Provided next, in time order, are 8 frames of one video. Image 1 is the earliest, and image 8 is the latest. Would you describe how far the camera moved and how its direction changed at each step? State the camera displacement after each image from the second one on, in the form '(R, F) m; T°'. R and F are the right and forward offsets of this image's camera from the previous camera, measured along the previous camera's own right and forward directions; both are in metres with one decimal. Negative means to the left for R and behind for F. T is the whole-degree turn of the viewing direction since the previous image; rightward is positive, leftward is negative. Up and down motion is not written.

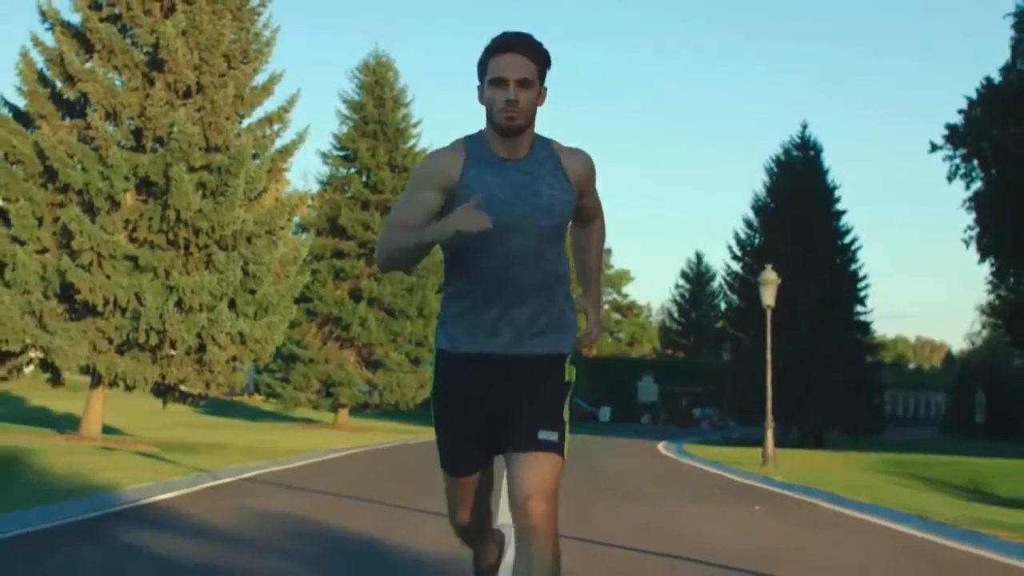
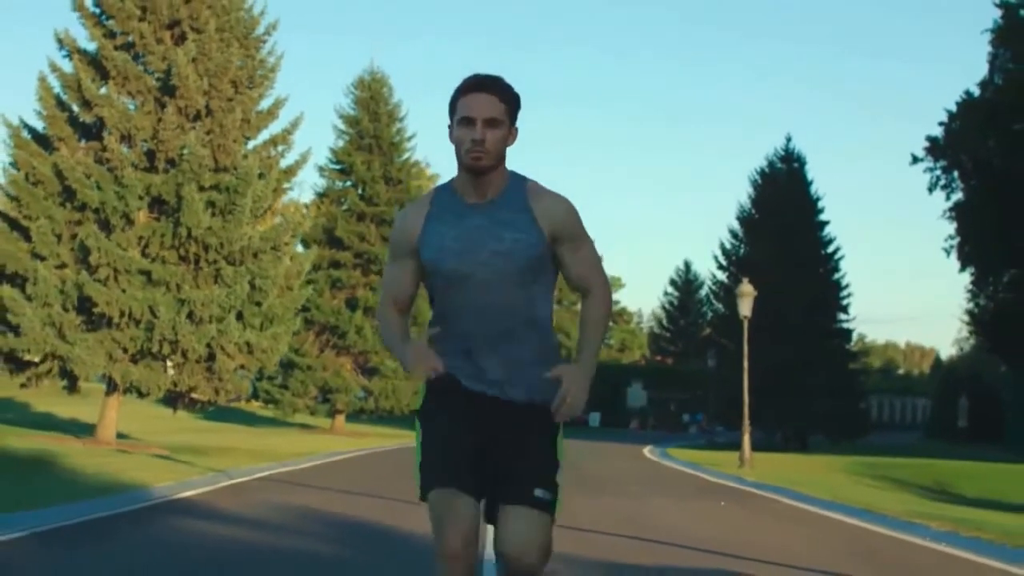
(0.0, -1.8) m; 0°
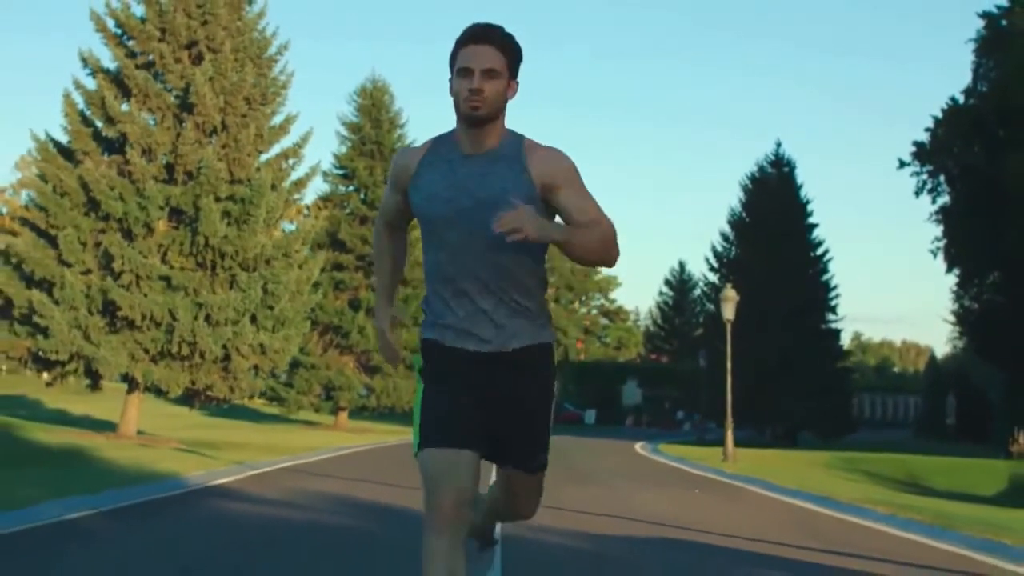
(0.0, -2.0) m; 0°
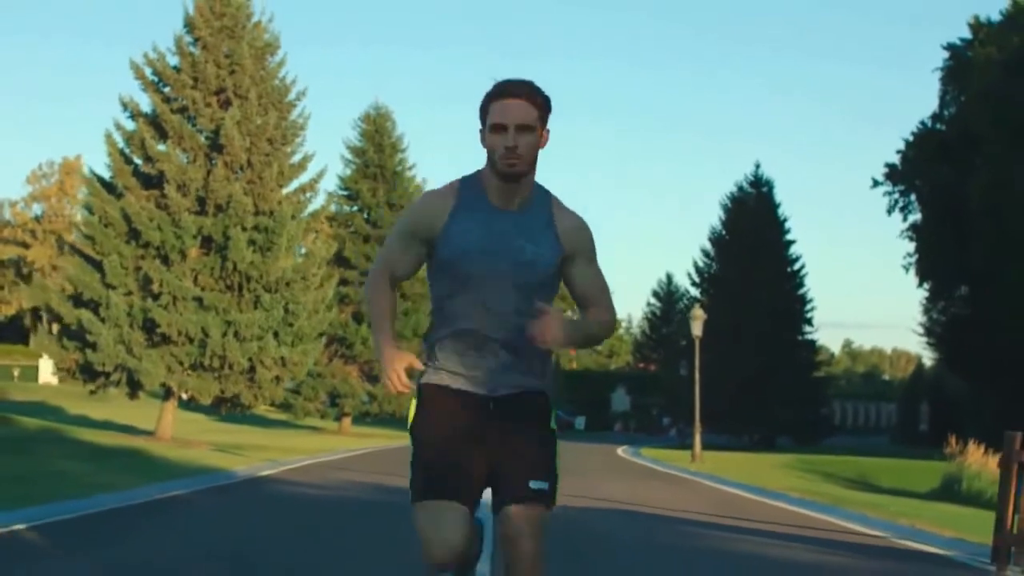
(+0.1, -4.2) m; 0°
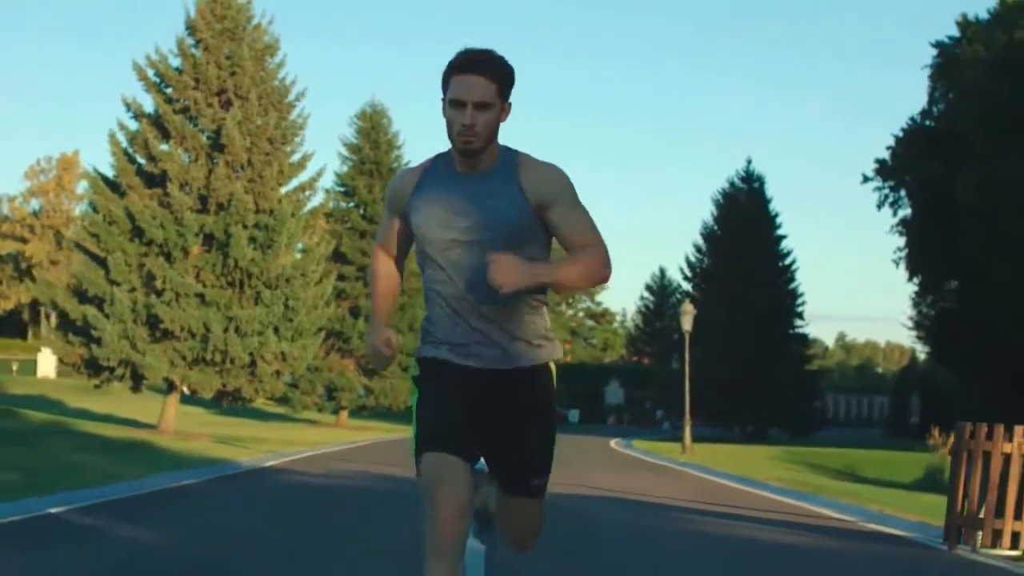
(0.0, -0.9) m; 0°
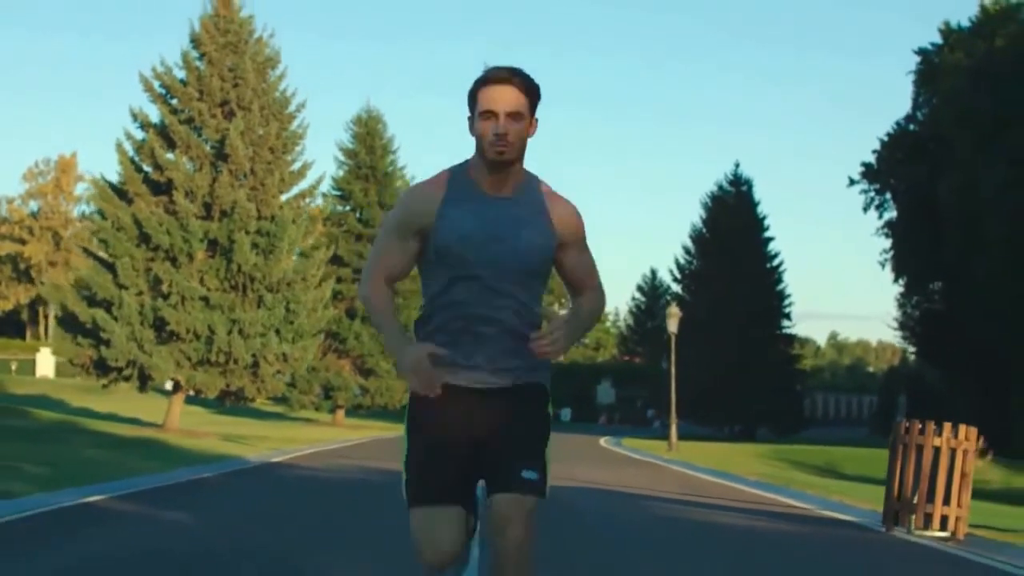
(0.0, -1.5) m; 0°
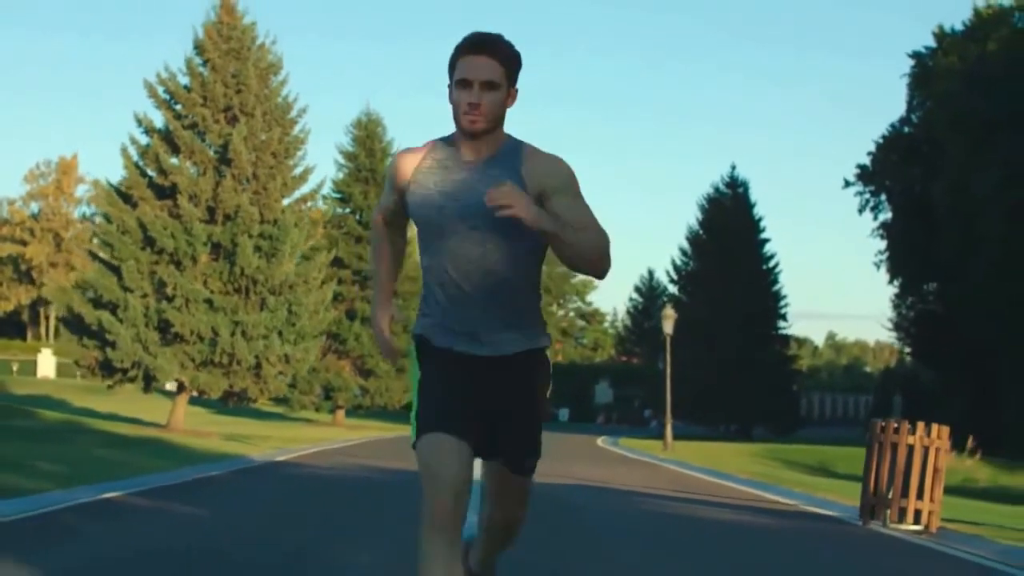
(0.0, -0.7) m; 0°
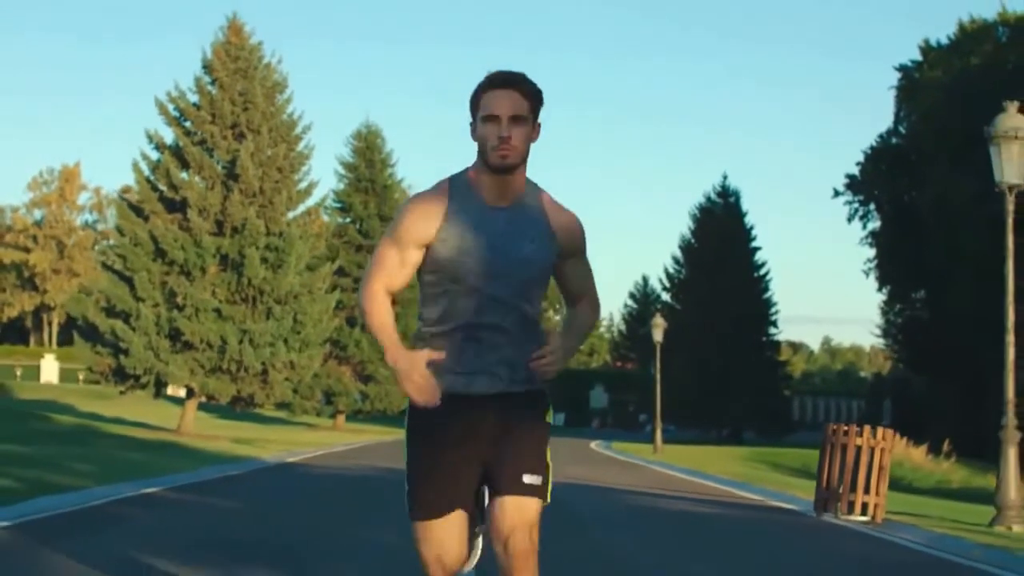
(0.0, -1.7) m; 0°
